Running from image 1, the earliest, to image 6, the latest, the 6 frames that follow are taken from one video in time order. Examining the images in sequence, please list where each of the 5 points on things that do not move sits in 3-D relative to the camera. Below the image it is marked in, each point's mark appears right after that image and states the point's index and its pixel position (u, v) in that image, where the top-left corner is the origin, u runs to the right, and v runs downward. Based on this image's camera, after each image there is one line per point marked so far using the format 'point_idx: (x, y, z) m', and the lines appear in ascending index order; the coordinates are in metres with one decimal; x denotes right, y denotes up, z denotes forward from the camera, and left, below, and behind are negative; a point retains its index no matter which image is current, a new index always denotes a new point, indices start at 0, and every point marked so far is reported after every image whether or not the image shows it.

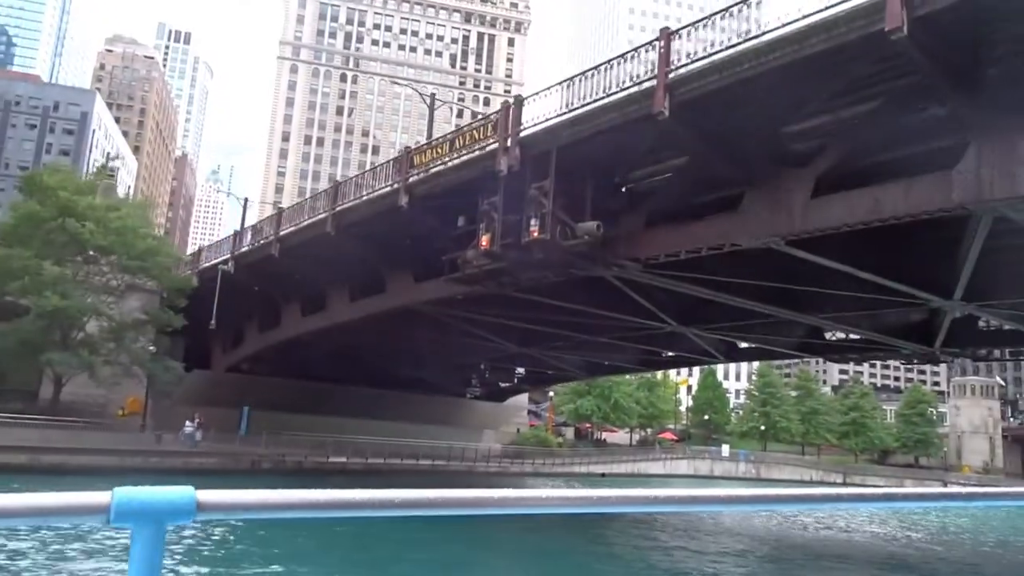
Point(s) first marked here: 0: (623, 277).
0: (+2.5, +0.3, +18.2) m
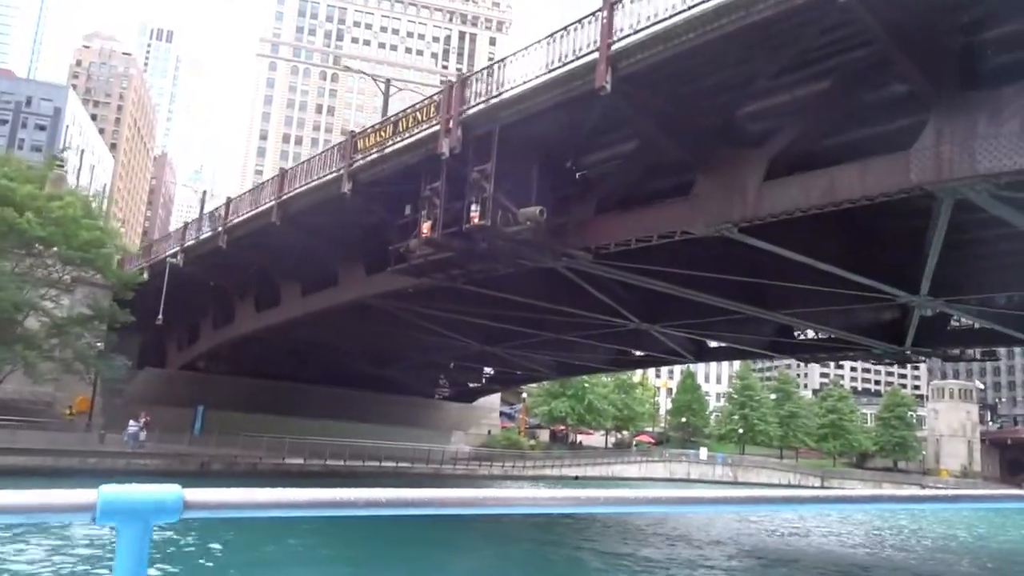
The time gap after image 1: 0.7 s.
0: (+1.4, +0.4, +17.3) m
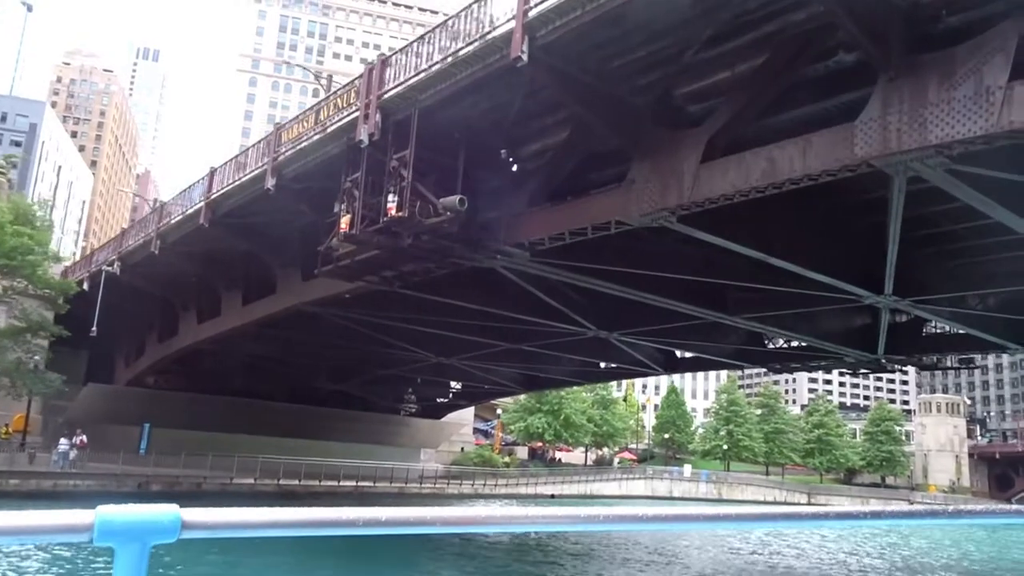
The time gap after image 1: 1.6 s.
0: (0.0, +0.4, +16.0) m
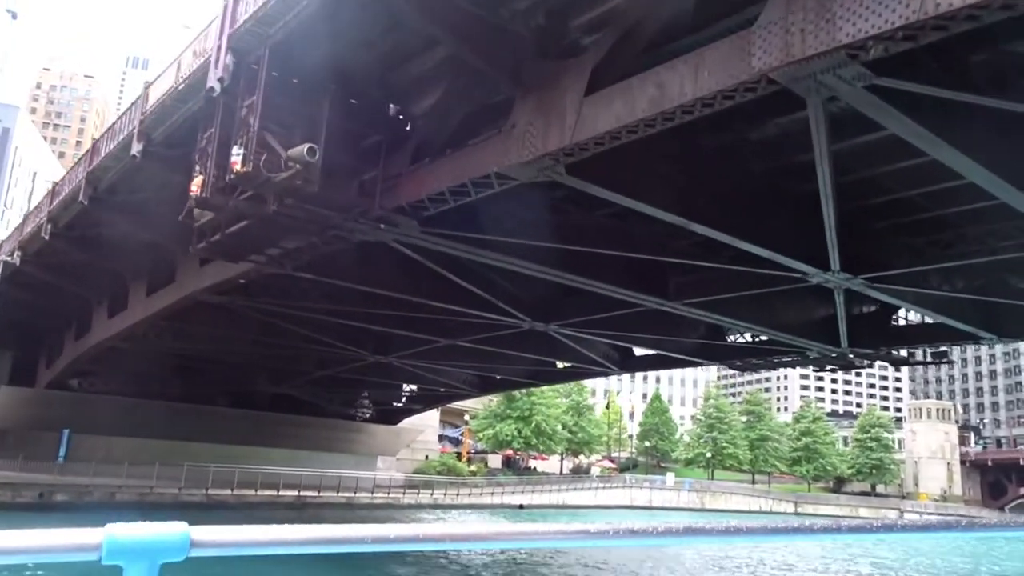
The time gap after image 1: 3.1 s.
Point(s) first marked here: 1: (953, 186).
0: (-1.8, +0.8, +14.0) m
1: (+7.3, +1.7, +13.5) m
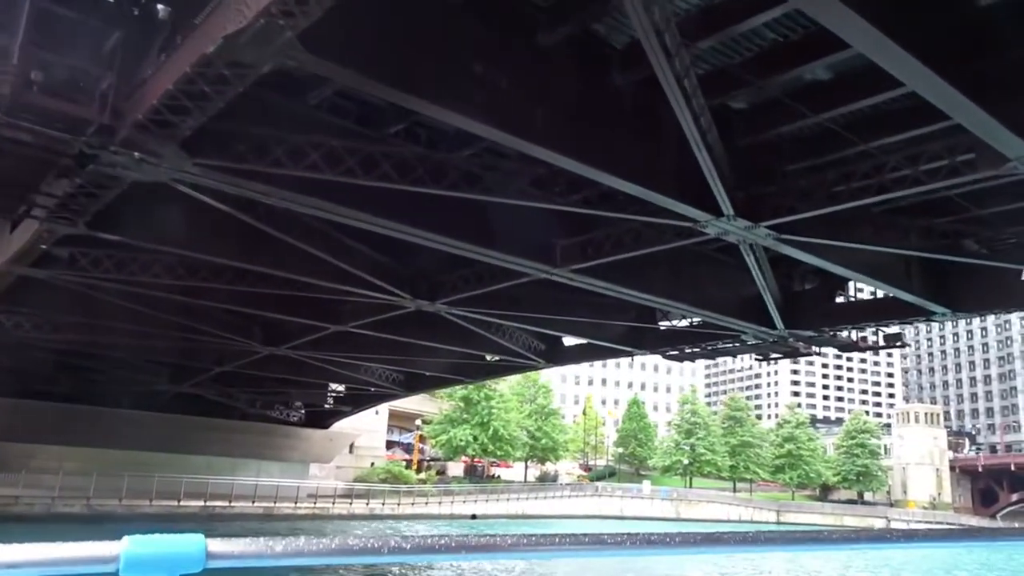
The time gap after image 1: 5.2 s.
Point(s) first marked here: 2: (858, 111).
0: (-4.4, +1.5, +11.1) m
1: (+4.7, +2.4, +10.6) m
2: (+4.6, +2.4, +10.9) m
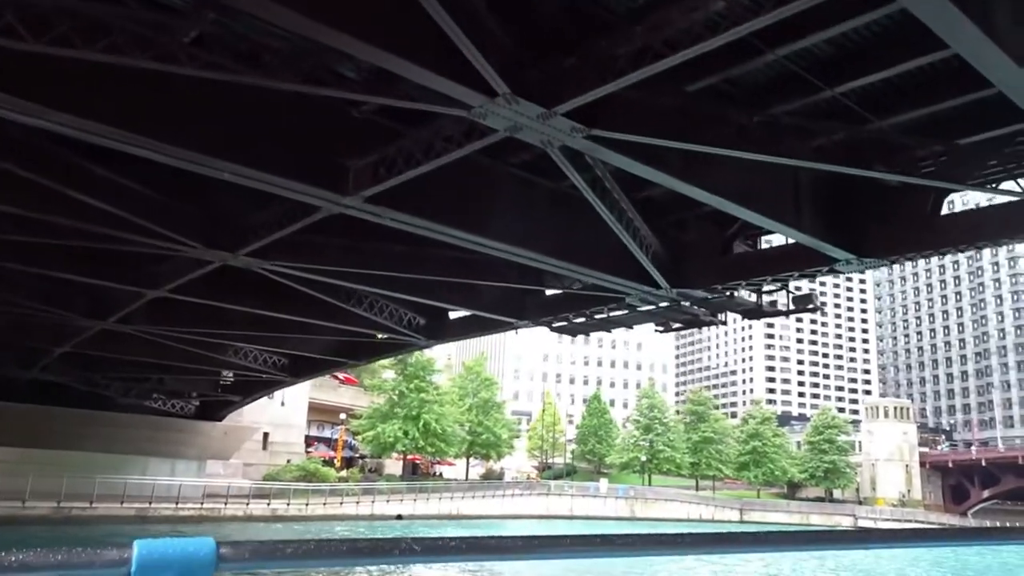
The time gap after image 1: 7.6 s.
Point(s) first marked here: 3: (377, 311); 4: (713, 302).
0: (-7.5, +2.4, +7.8) m
1: (+1.6, +3.3, +7.5) m
2: (+1.5, +3.3, +7.7) m
3: (-3.3, -0.6, +20.0) m
4: (+4.0, -0.3, +16.2) m
